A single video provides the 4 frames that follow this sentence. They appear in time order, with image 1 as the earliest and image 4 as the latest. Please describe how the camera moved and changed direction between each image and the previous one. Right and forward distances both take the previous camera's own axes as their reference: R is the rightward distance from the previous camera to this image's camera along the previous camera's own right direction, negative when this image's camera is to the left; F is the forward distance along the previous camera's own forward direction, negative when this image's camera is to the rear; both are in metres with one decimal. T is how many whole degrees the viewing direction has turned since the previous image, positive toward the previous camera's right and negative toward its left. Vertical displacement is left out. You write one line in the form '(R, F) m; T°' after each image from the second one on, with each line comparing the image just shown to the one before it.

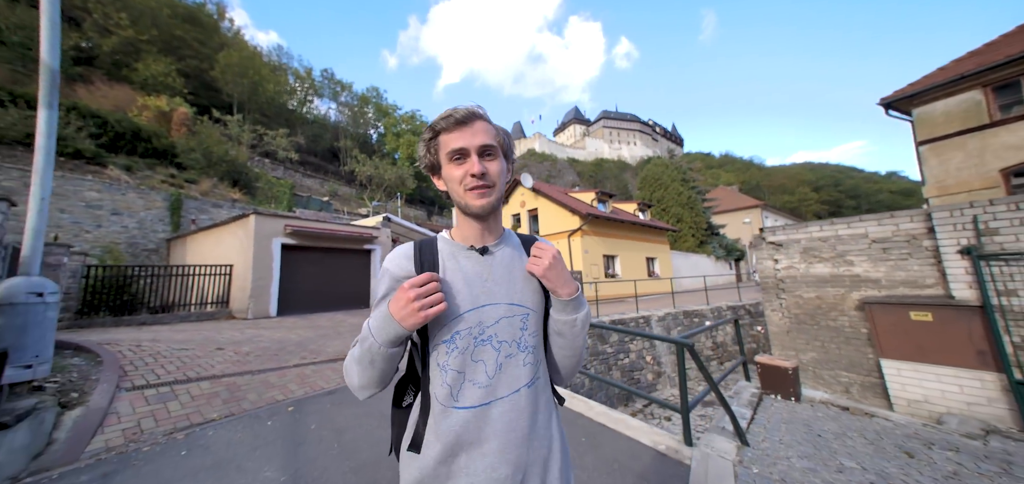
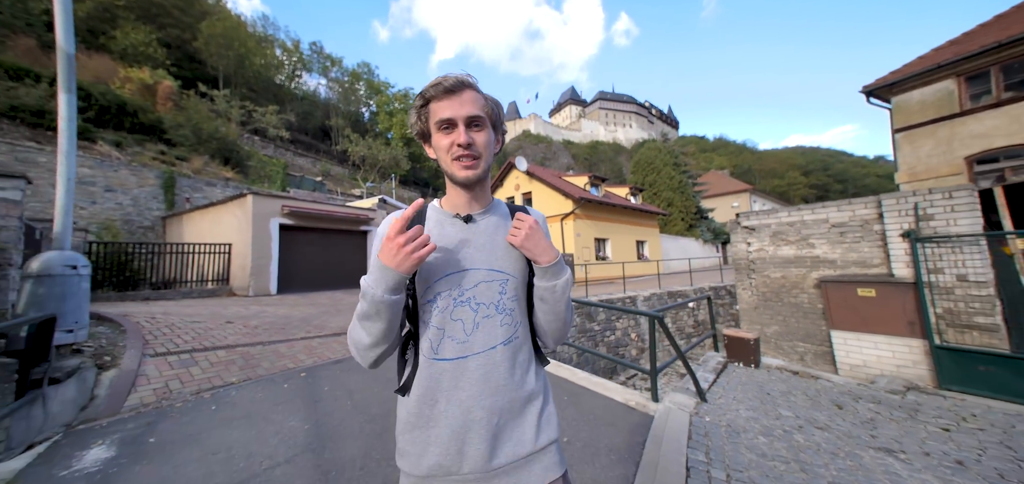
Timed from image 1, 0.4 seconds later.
(0.0, -0.4) m; +1°
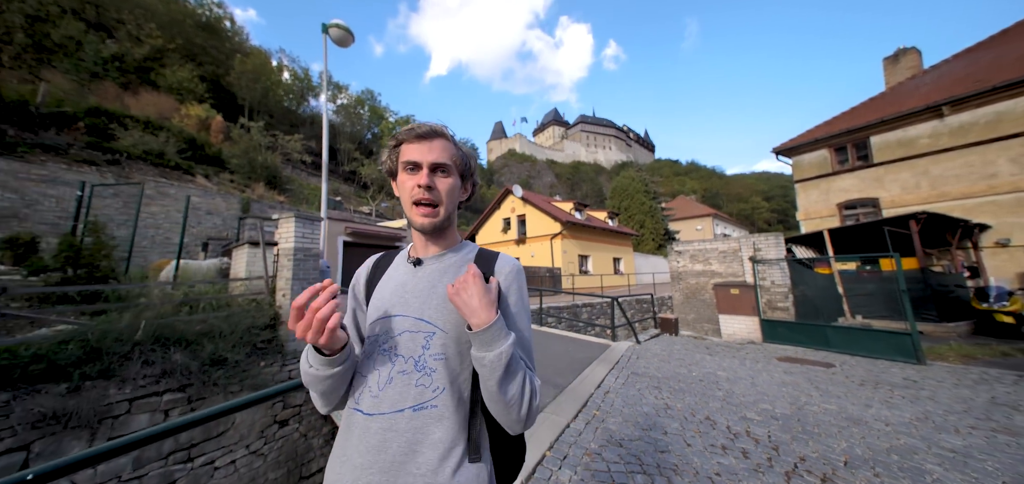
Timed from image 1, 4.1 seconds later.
(-1.1, -3.6) m; +3°
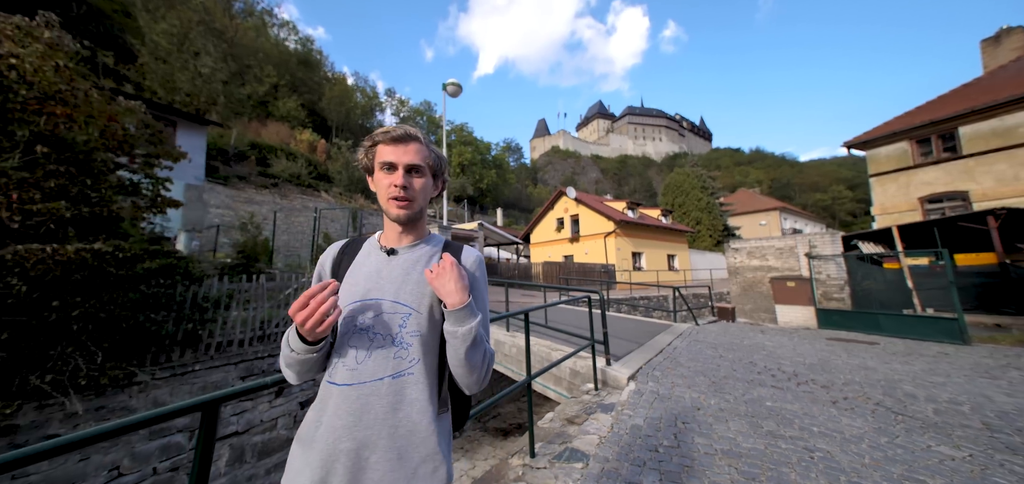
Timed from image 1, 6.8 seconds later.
(-0.9, -2.0) m; -8°
